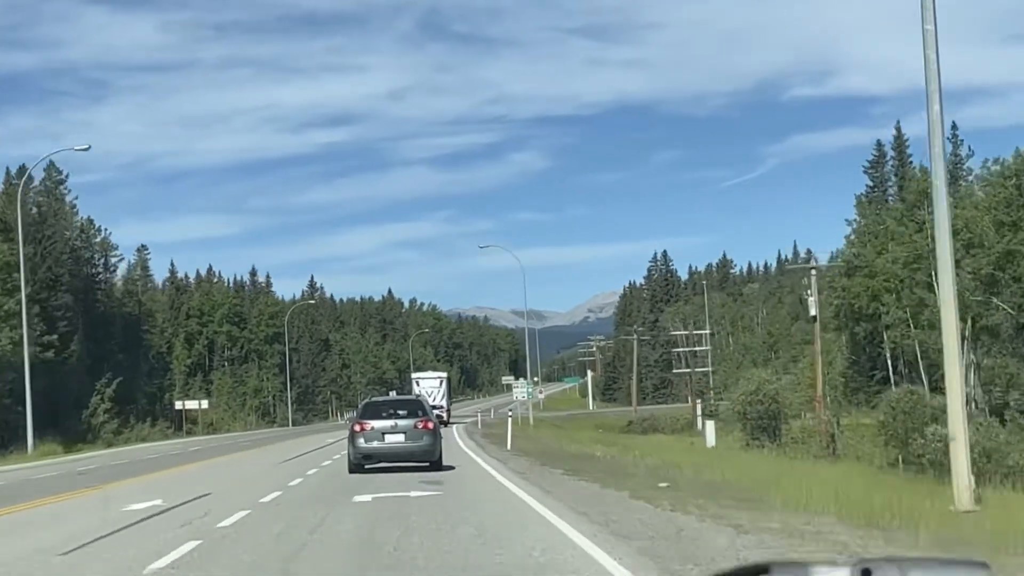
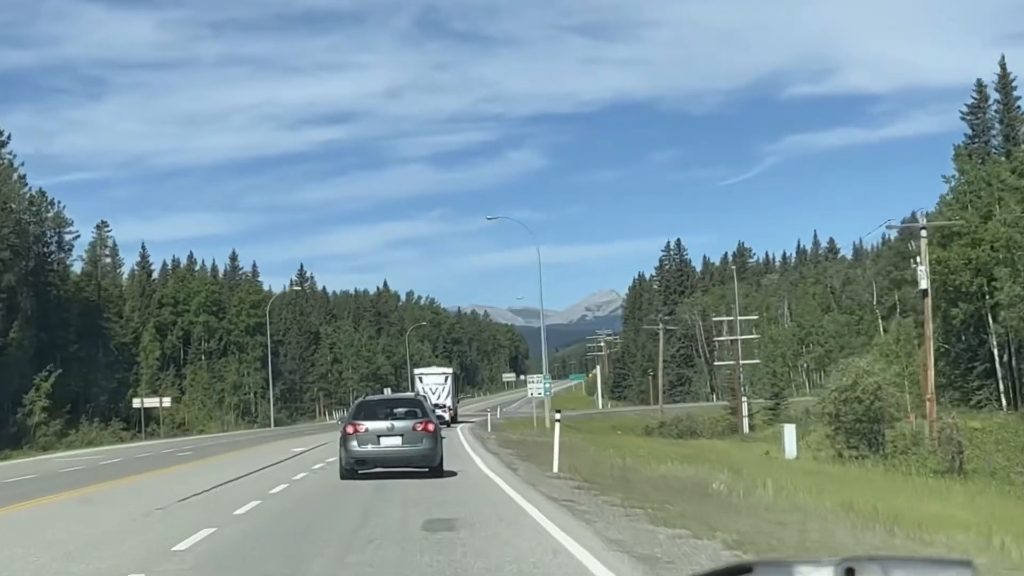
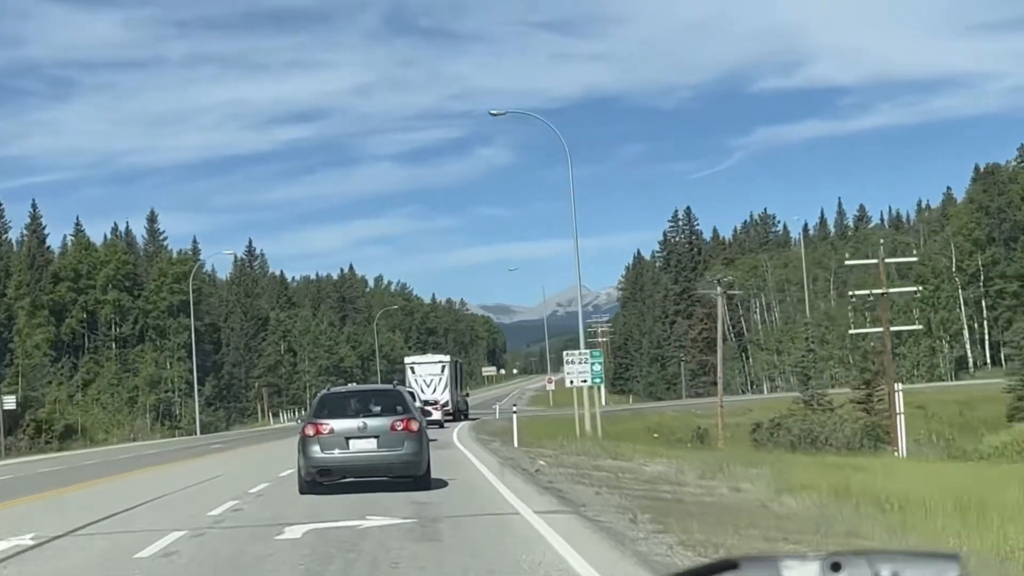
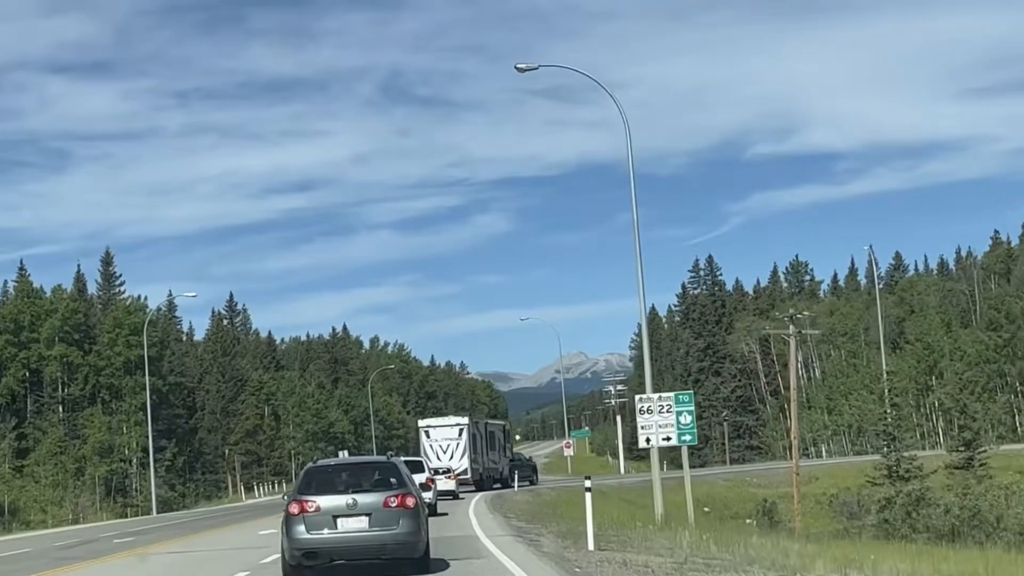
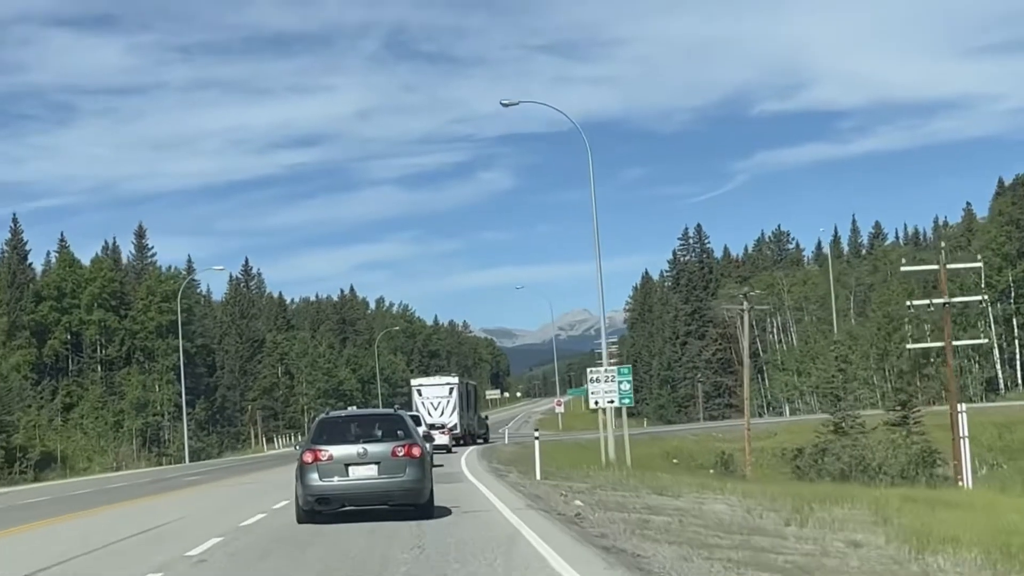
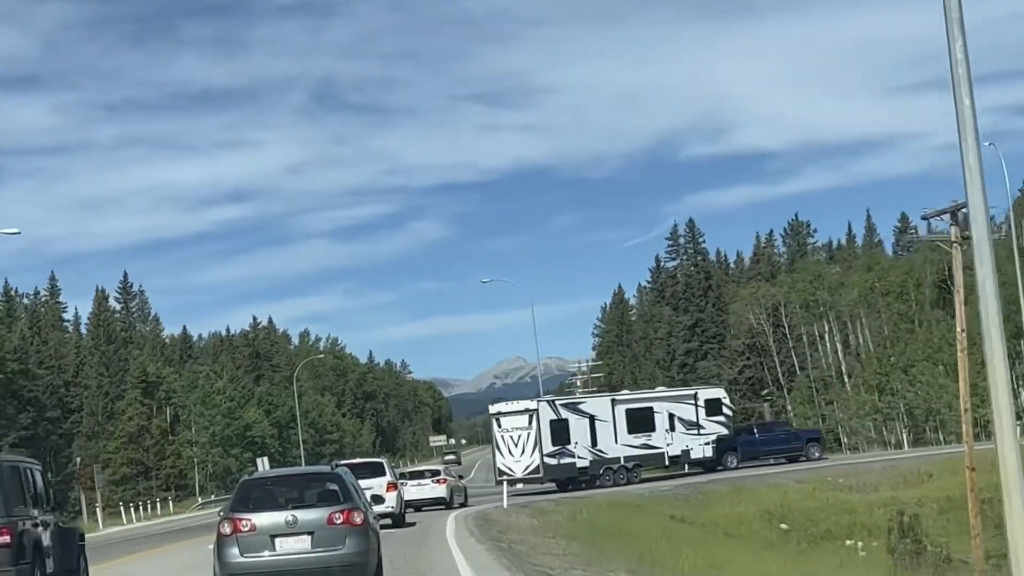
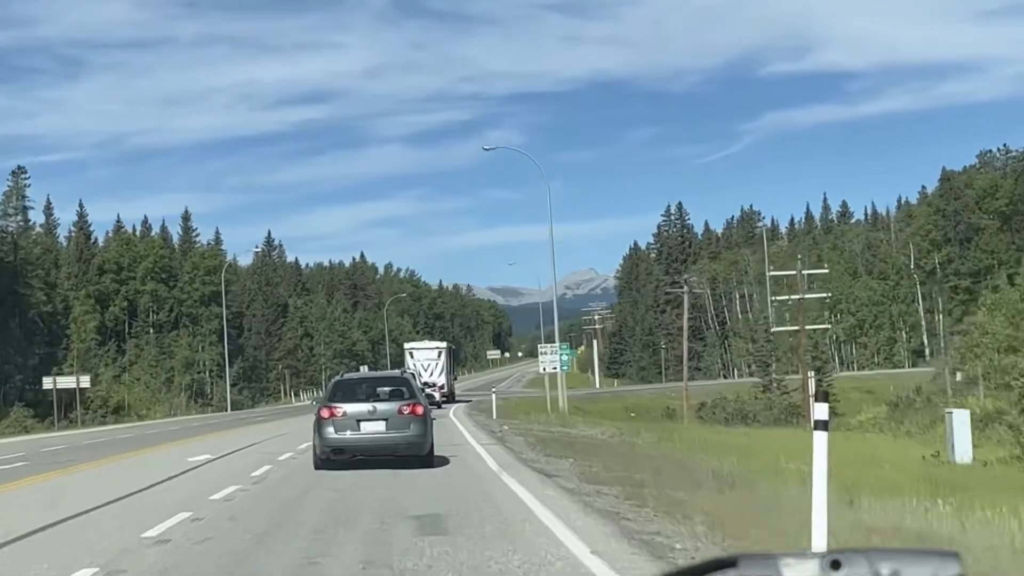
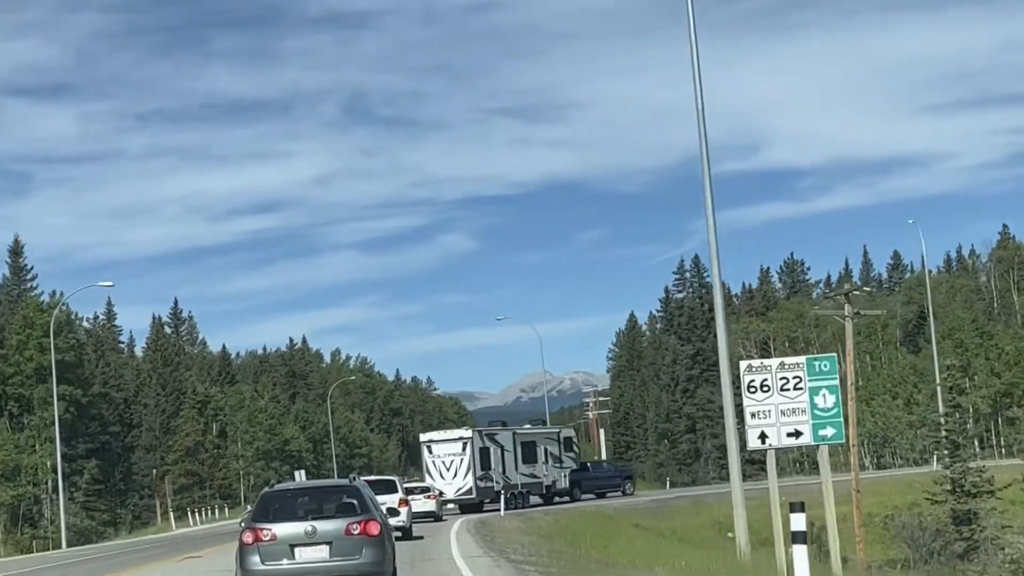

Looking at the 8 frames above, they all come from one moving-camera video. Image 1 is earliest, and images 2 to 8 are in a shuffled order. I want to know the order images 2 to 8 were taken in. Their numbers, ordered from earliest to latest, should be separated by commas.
2, 7, 3, 5, 4, 8, 6
